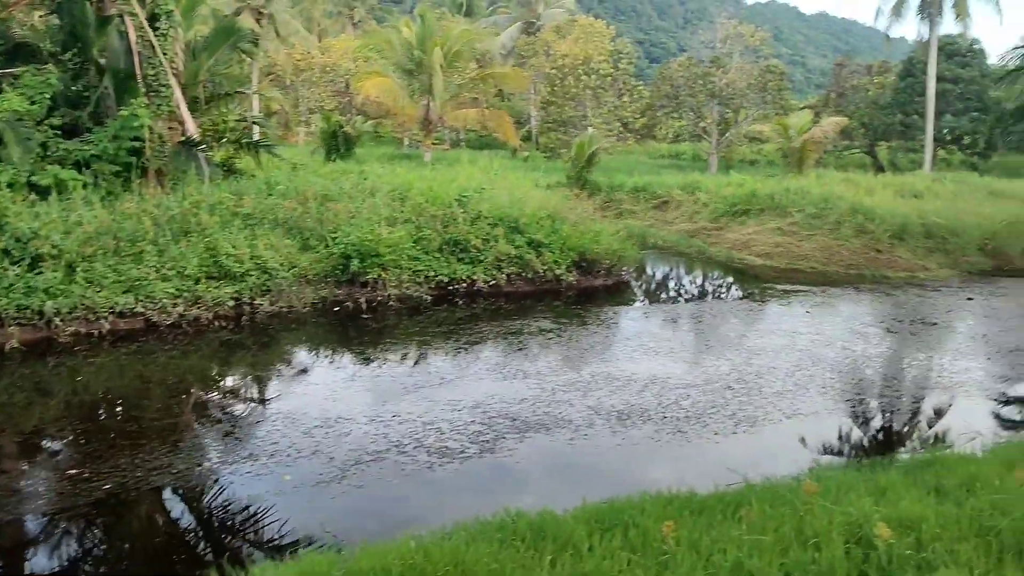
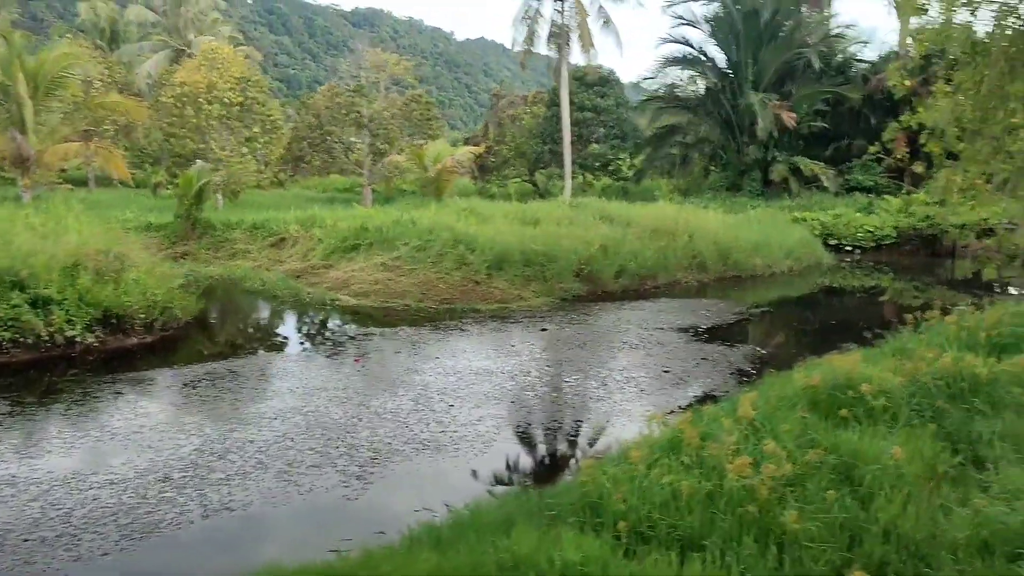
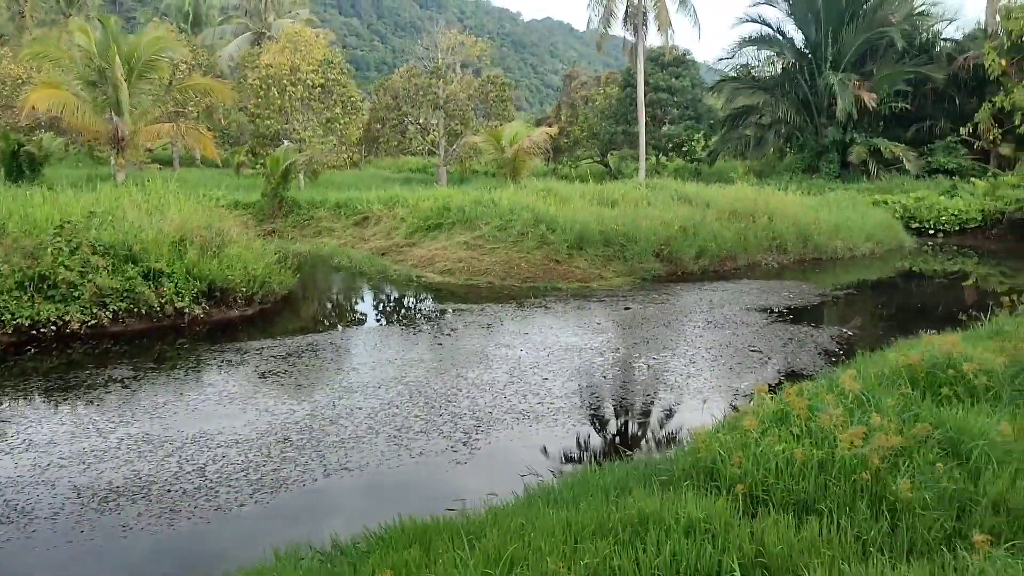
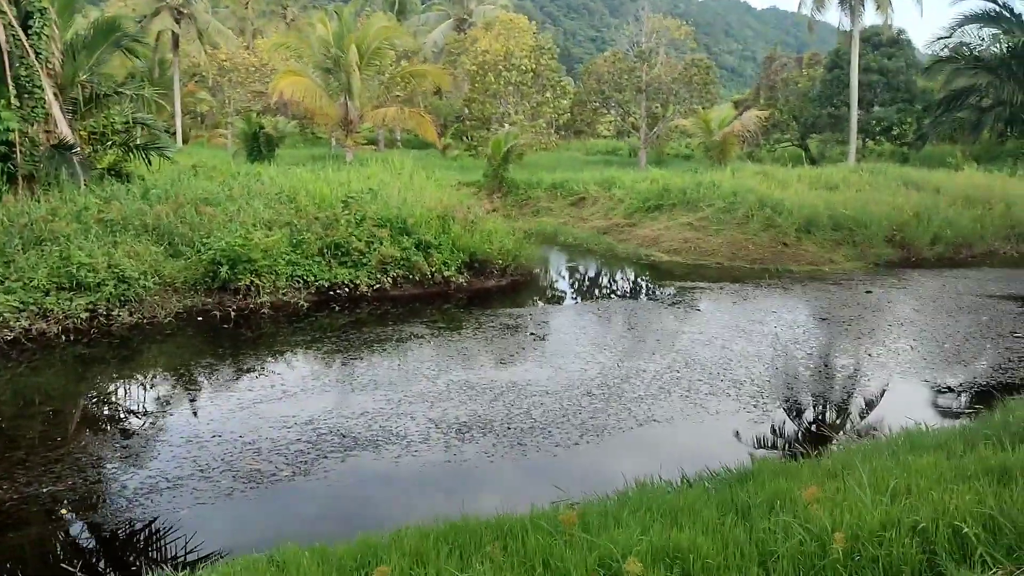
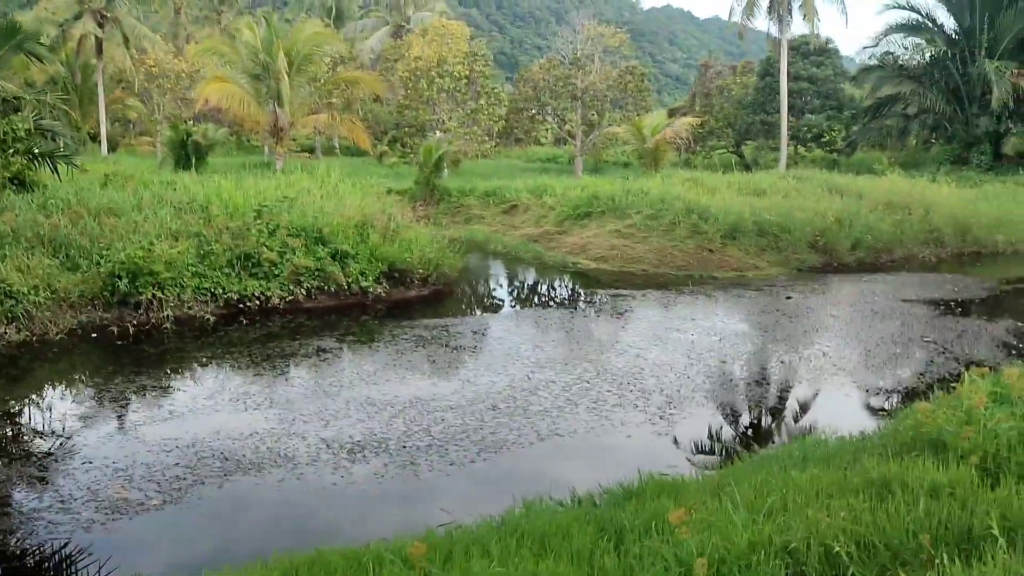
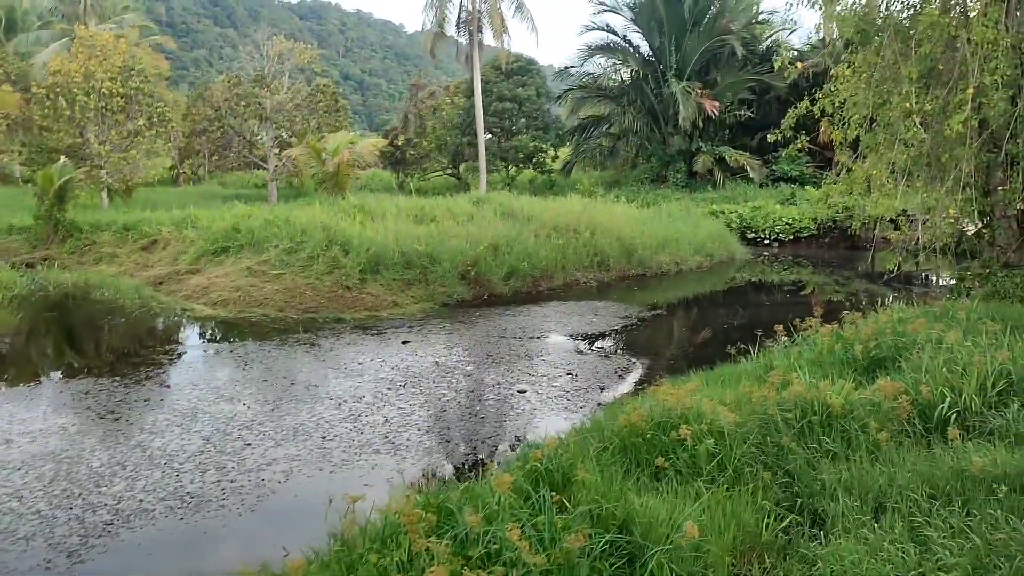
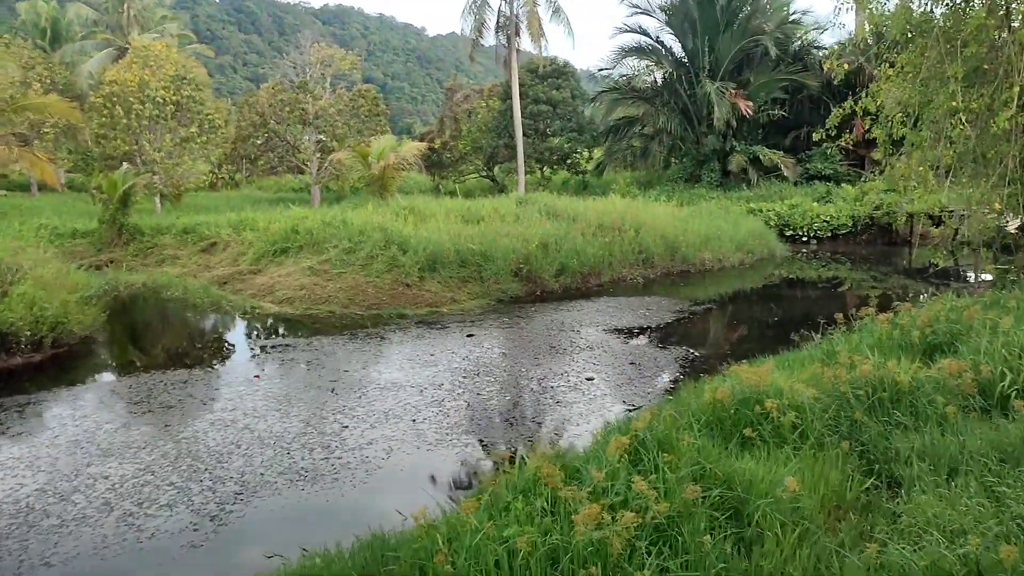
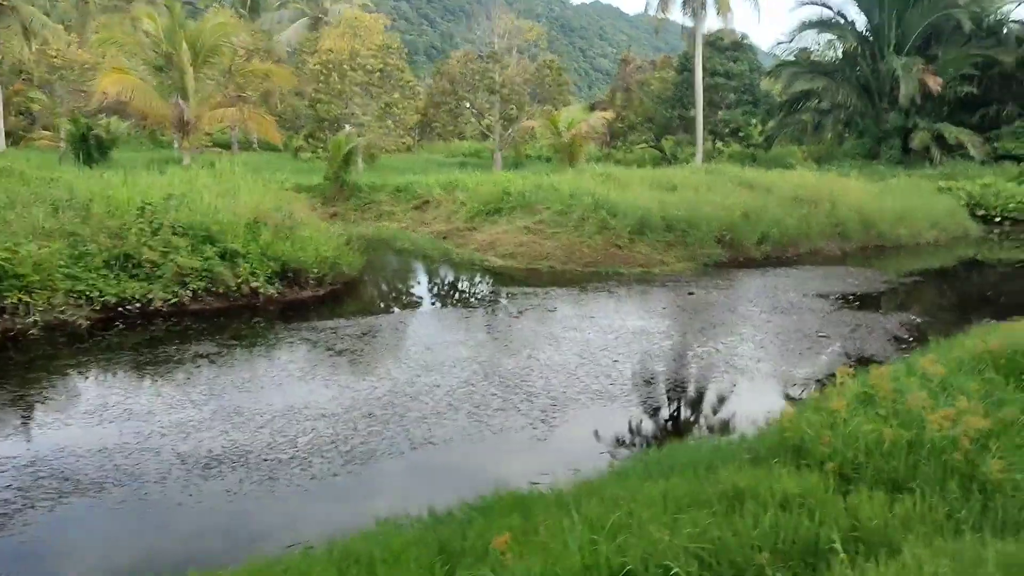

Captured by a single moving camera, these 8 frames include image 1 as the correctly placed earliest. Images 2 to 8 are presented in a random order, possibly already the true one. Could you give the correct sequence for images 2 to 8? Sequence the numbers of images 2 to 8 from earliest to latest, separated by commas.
4, 5, 8, 3, 2, 7, 6
